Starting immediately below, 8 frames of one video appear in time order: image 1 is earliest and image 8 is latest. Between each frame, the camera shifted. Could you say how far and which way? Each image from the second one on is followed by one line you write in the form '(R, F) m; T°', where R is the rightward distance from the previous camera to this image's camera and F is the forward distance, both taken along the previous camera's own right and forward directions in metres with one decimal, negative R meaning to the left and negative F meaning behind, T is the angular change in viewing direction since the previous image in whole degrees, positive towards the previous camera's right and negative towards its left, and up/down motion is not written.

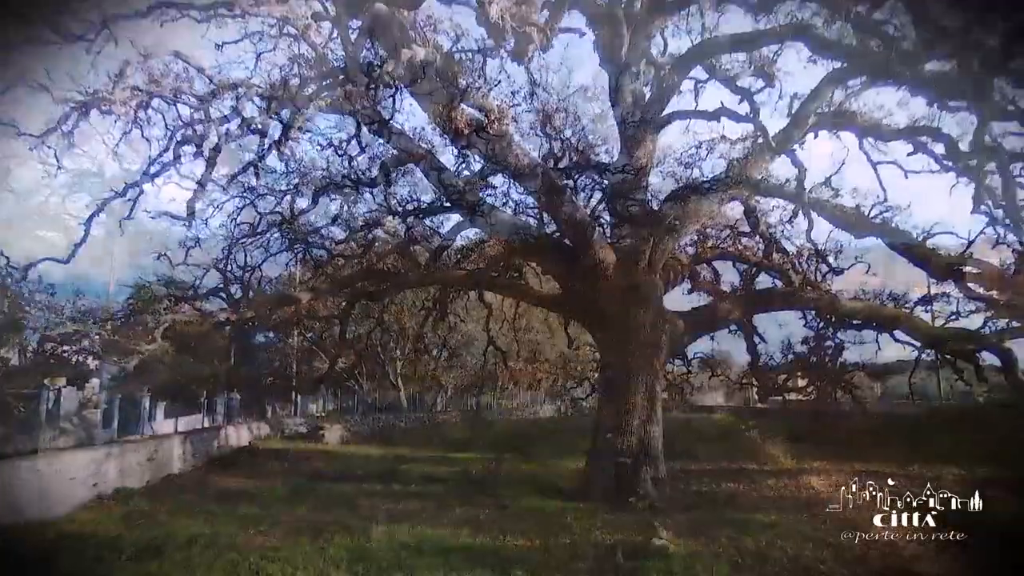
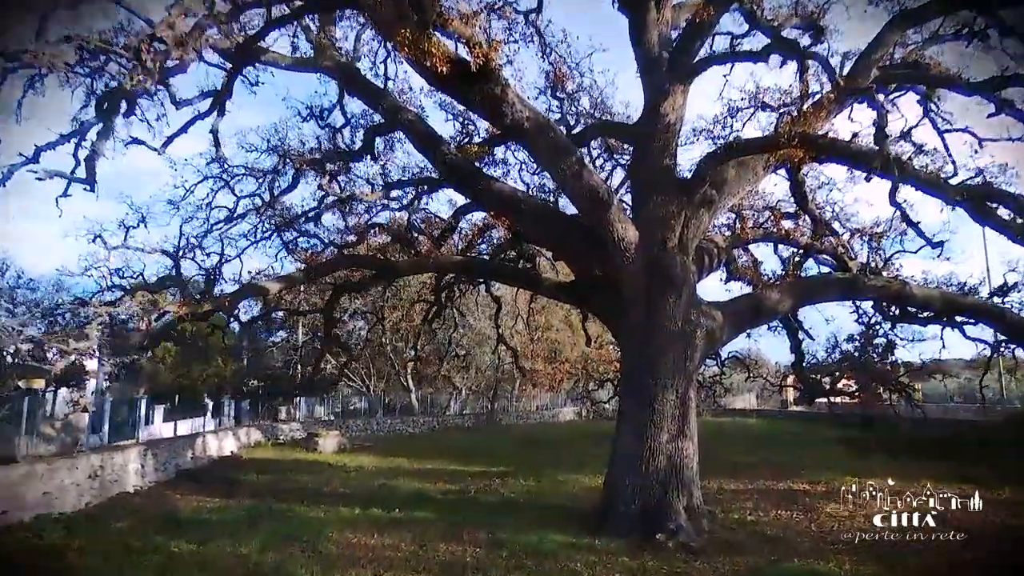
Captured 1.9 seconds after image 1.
(+0.3, +1.9) m; -2°
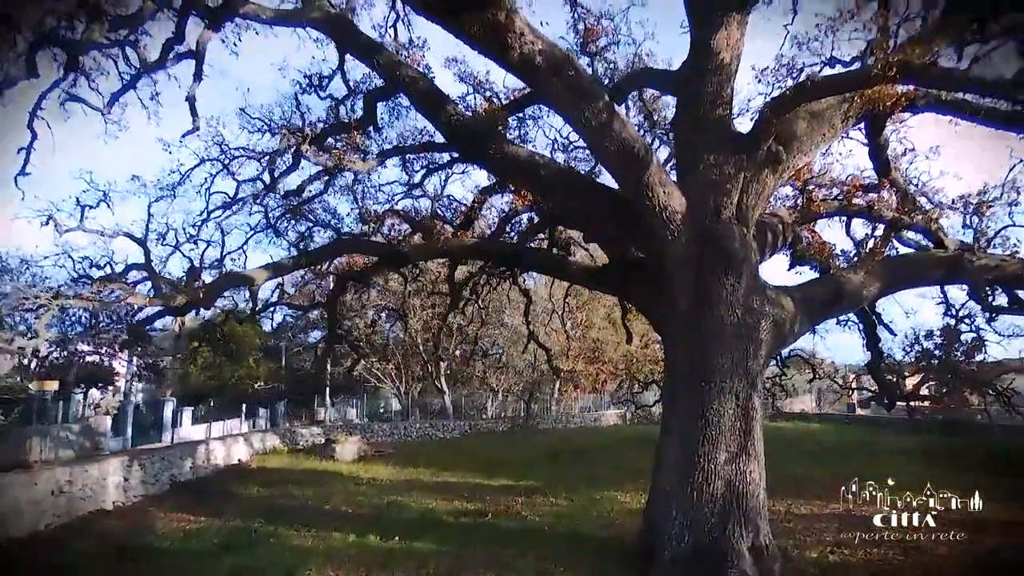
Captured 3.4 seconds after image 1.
(+0.3, +1.7) m; -4°
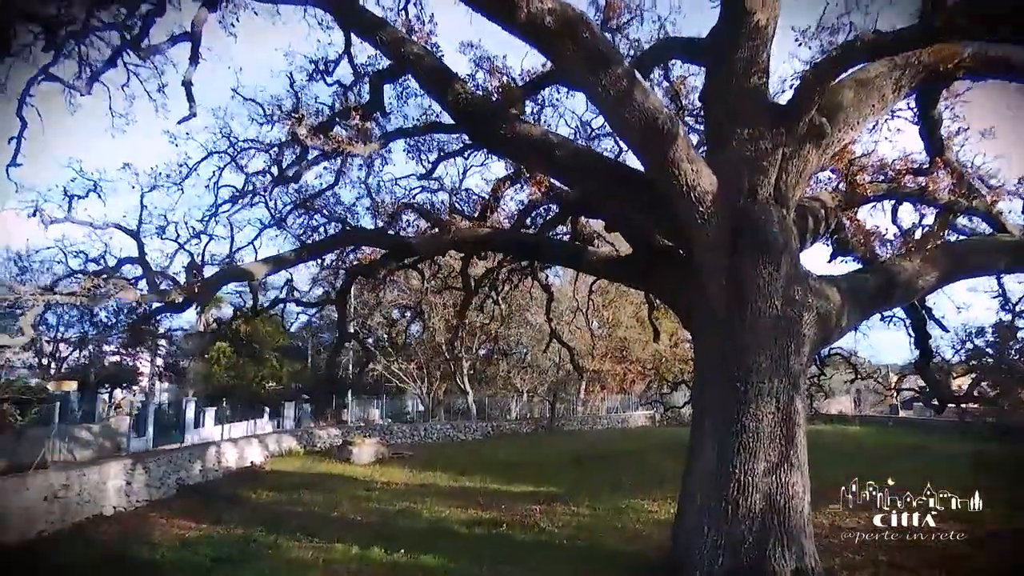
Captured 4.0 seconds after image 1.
(+0.2, +0.7) m; -3°
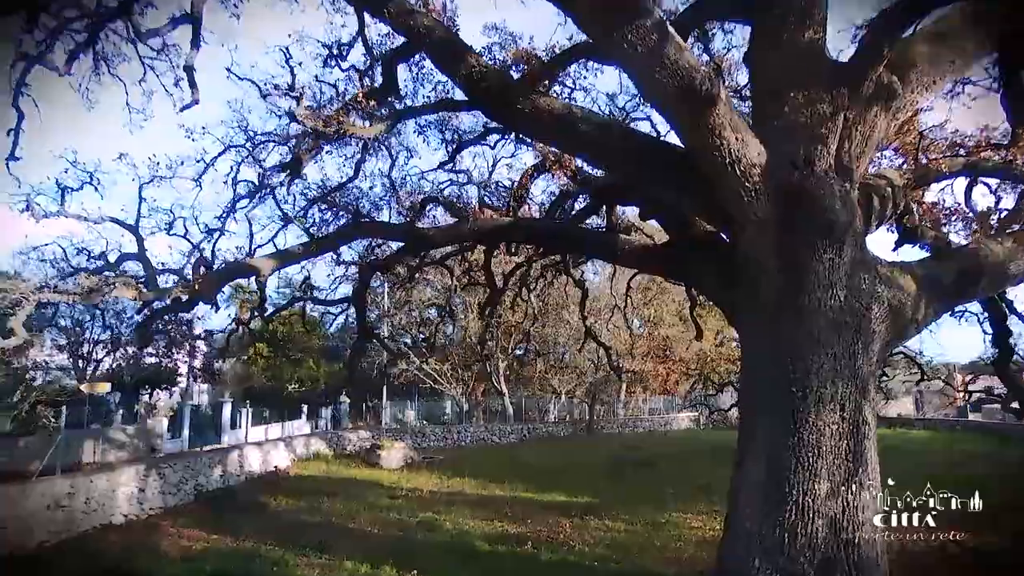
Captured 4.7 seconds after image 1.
(+0.2, +0.8) m; -4°
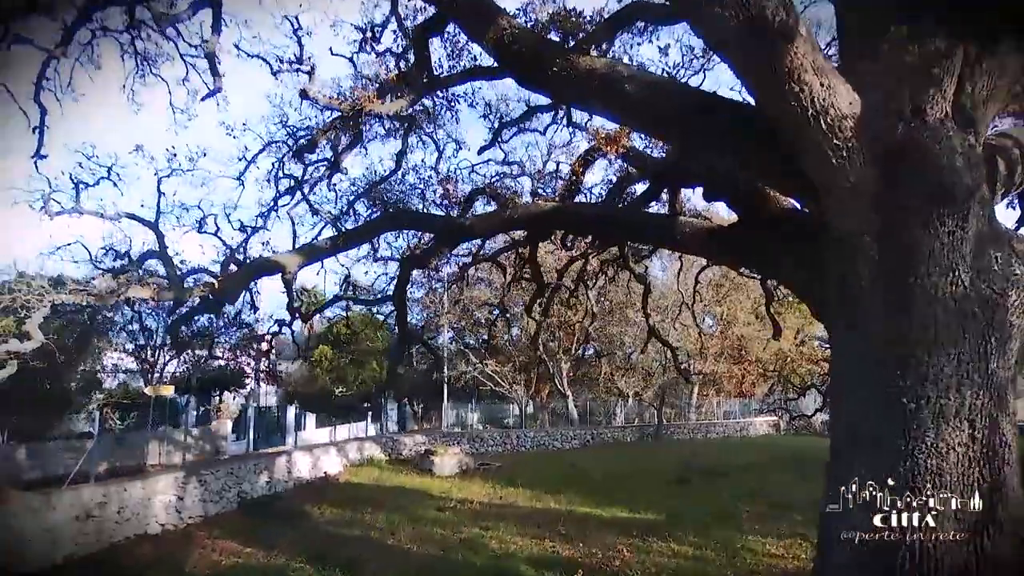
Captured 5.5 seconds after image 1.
(+0.3, +0.9) m; -6°
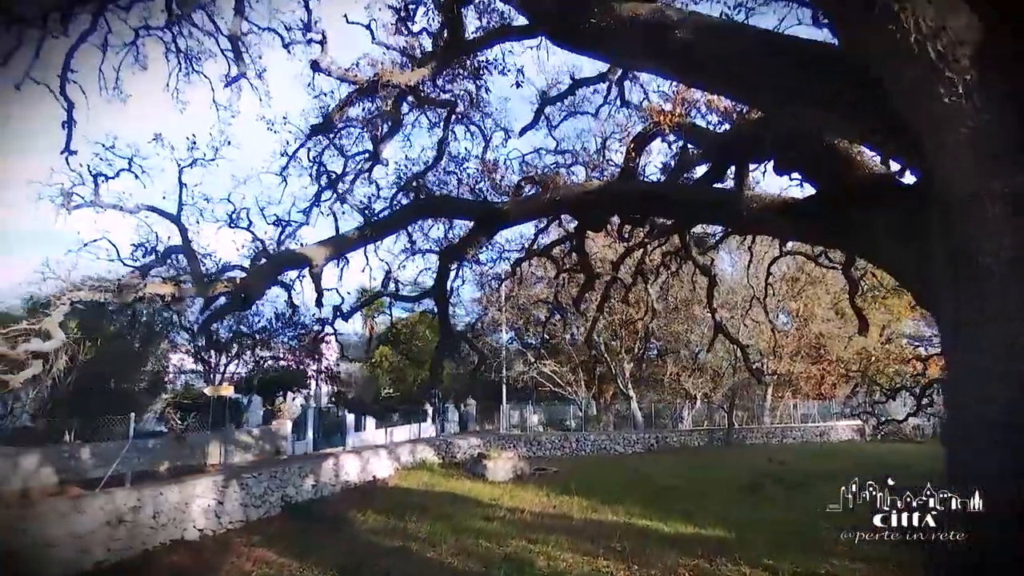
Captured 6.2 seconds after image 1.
(+0.2, +0.7) m; -6°
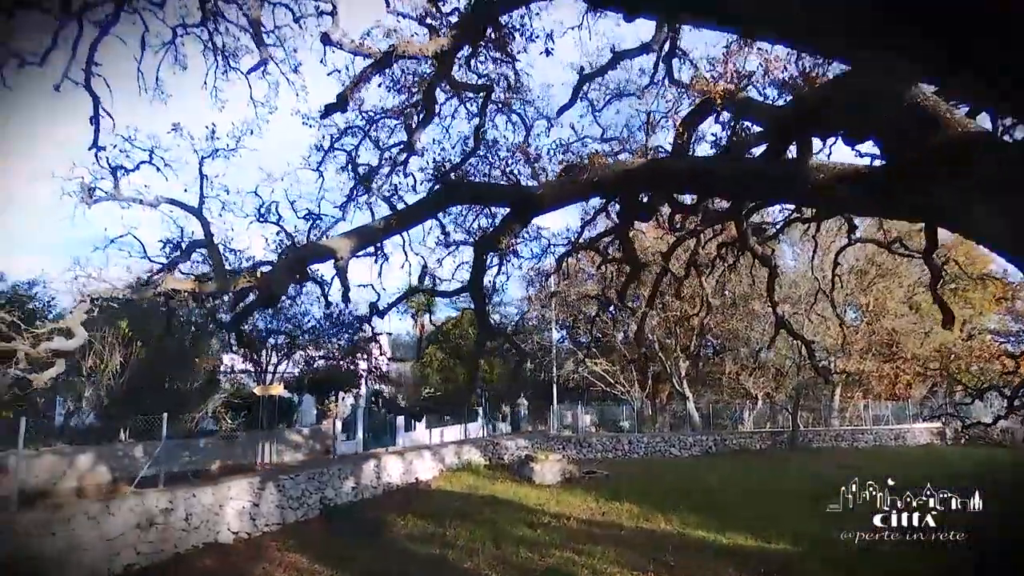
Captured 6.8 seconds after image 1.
(+0.2, +0.6) m; -5°
